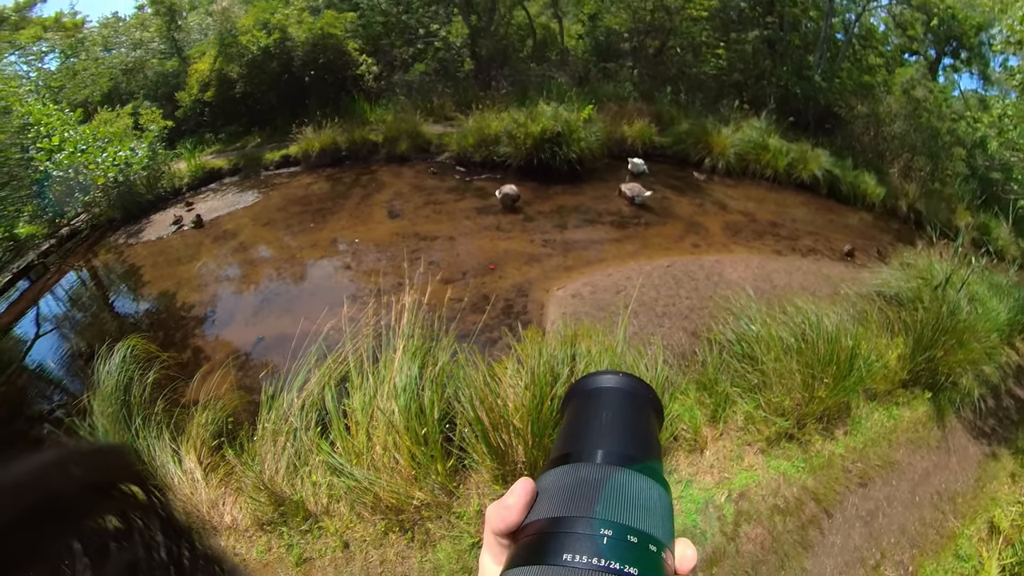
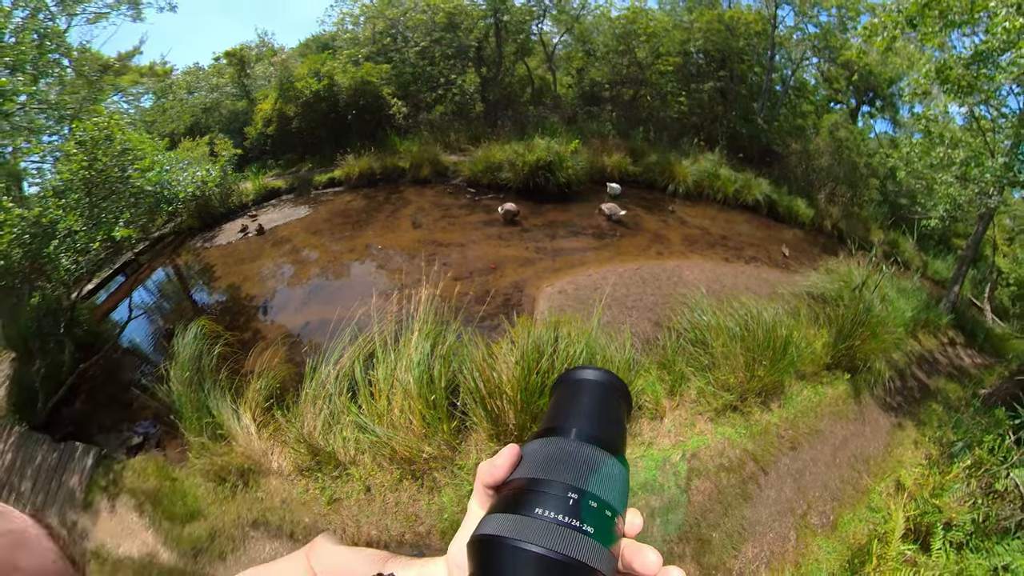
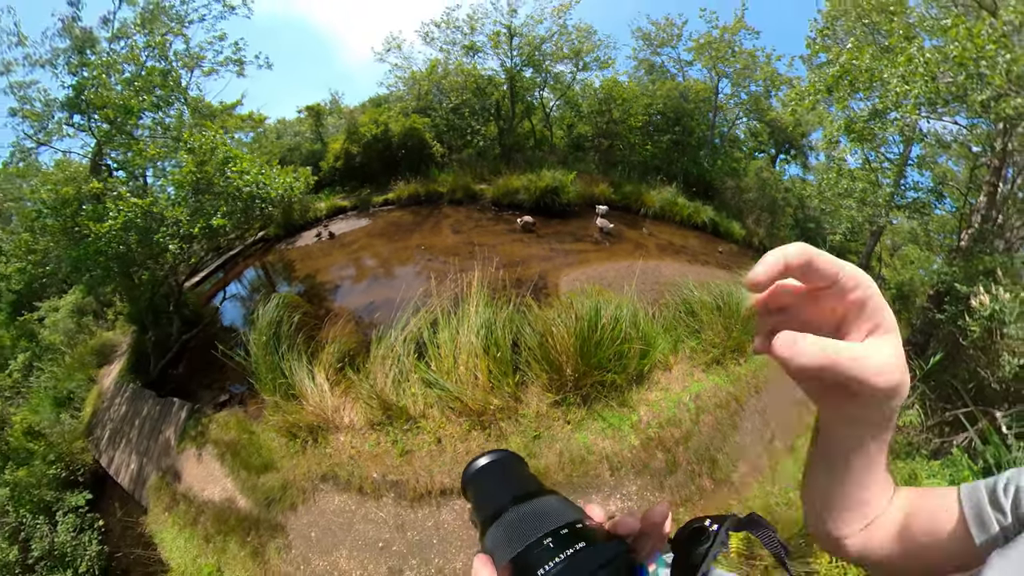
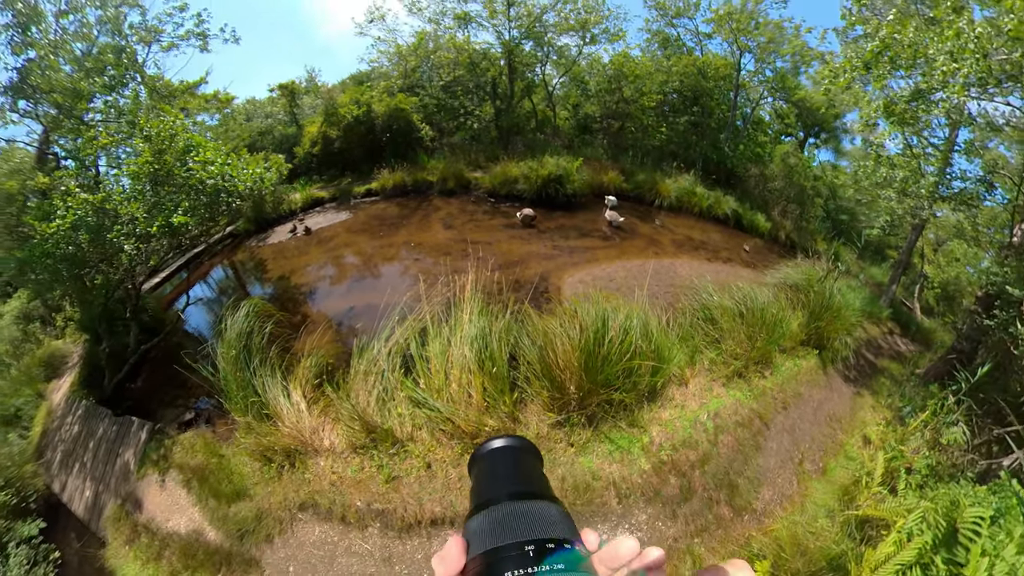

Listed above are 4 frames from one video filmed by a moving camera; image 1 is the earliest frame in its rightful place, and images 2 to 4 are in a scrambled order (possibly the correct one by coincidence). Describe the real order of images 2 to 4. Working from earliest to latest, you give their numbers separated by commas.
2, 4, 3
